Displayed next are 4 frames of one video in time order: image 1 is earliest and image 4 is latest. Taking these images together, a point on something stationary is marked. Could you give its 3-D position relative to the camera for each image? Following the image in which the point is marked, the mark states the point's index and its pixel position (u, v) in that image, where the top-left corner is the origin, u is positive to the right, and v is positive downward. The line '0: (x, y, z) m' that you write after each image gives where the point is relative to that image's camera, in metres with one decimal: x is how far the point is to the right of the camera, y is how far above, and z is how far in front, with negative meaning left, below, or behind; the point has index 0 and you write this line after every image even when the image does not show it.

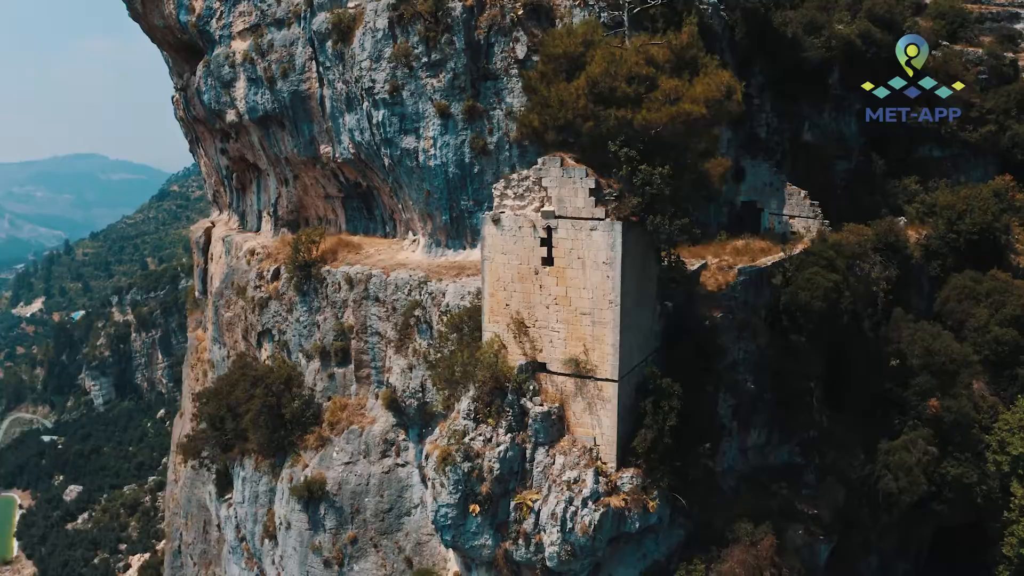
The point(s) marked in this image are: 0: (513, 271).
0: (0.0, +0.3, +13.3) m
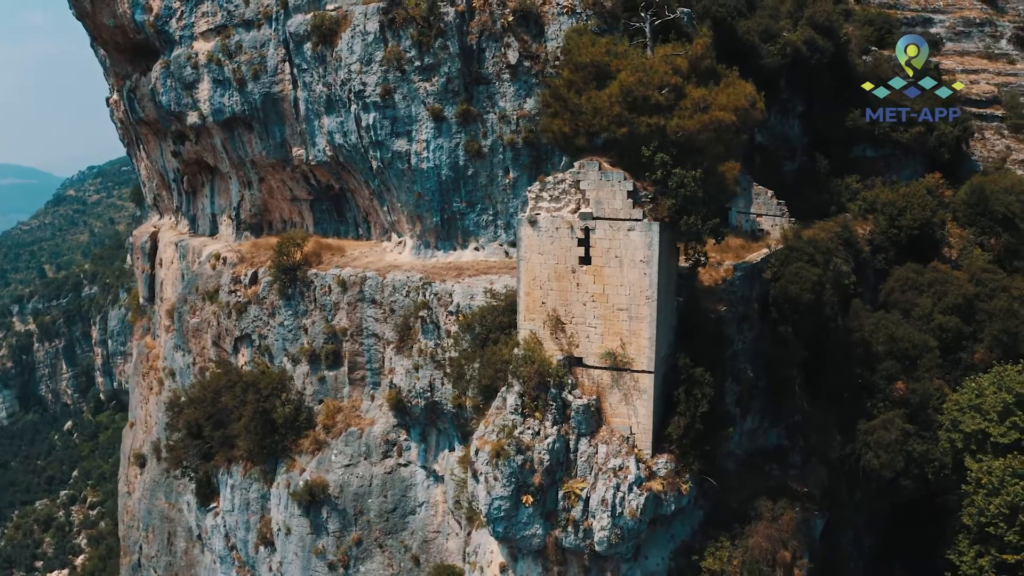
0: (+0.6, +0.3, +13.8) m
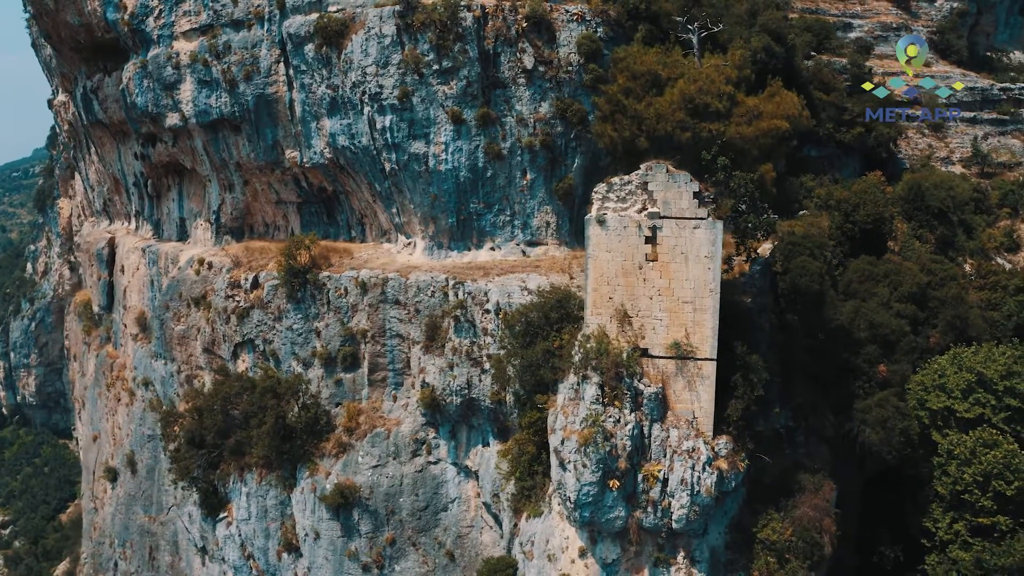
0: (+1.7, +0.3, +14.5) m
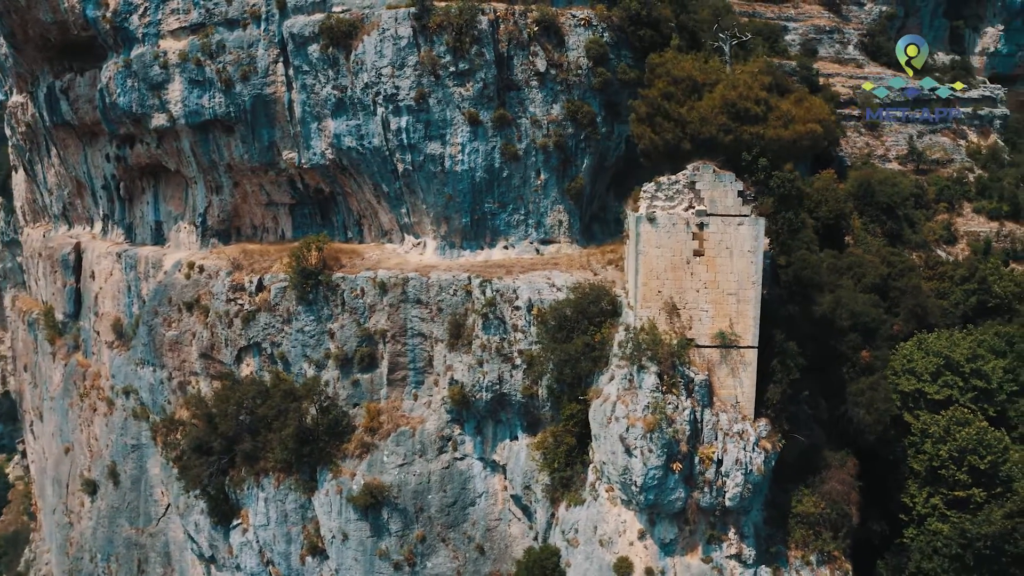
0: (+2.6, +0.4, +15.1) m
